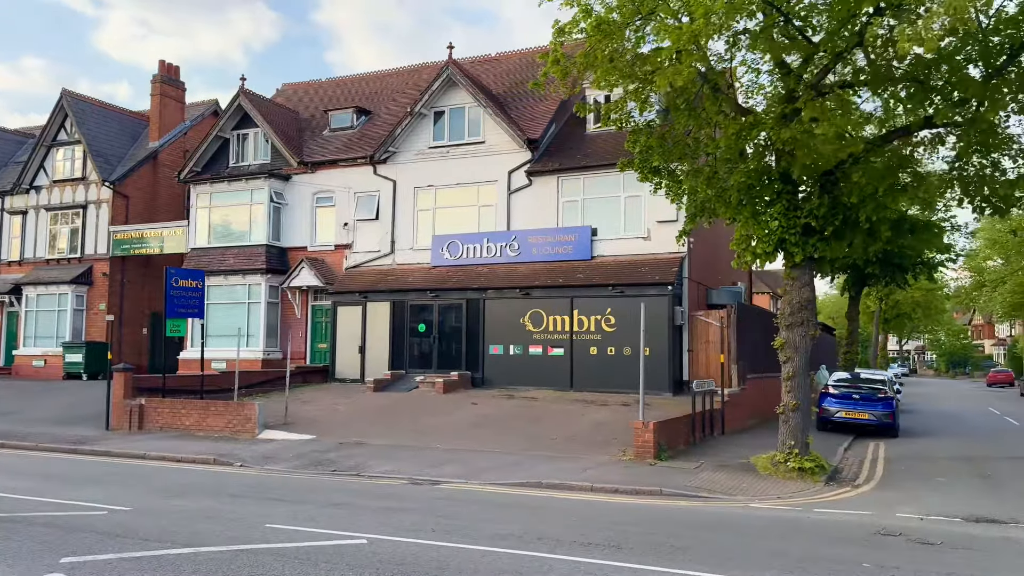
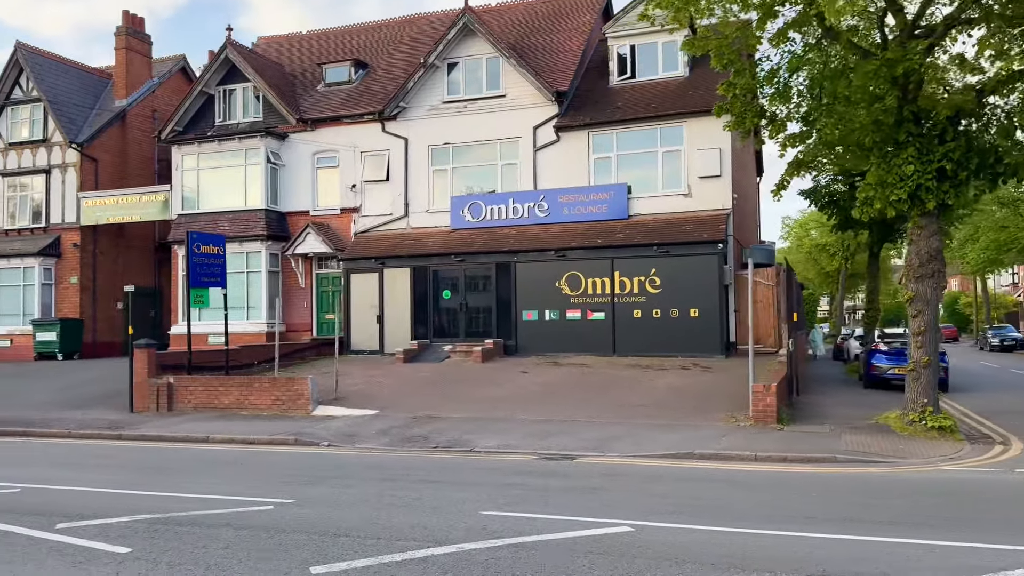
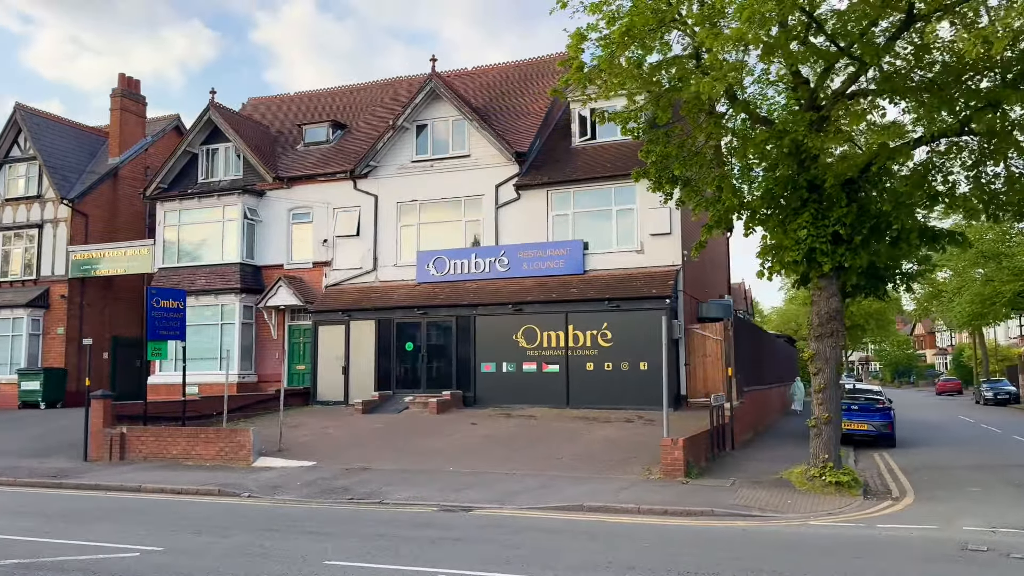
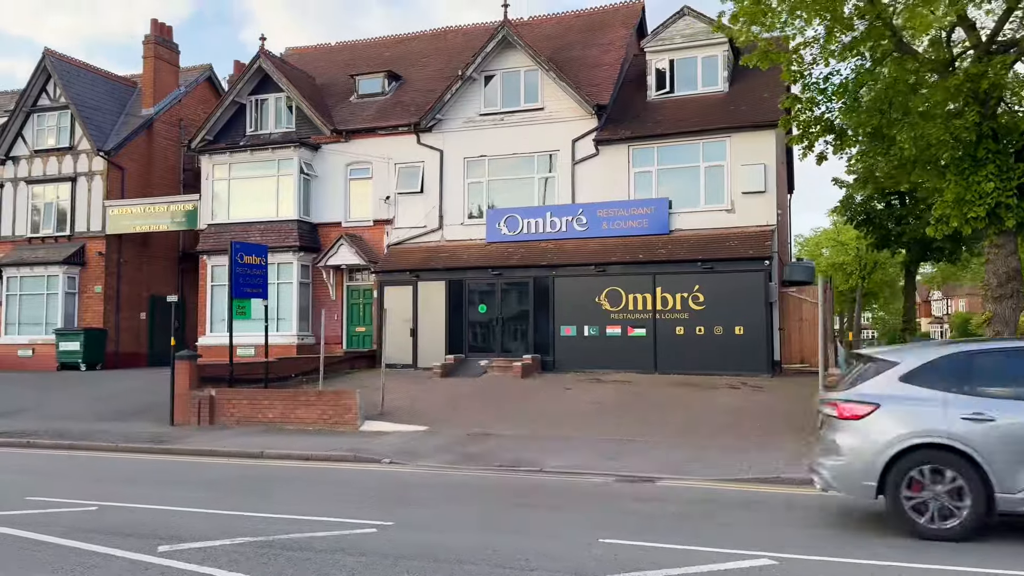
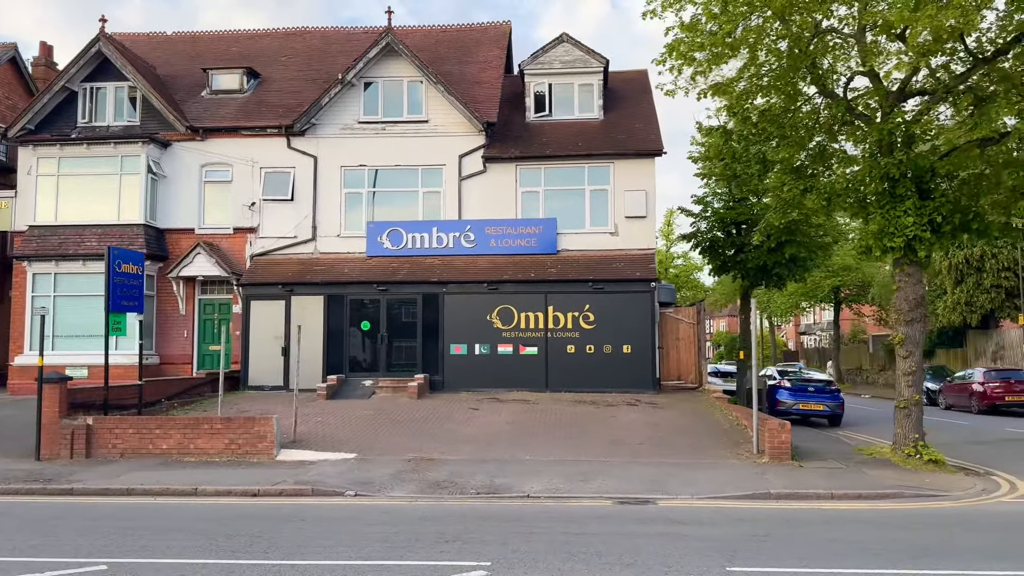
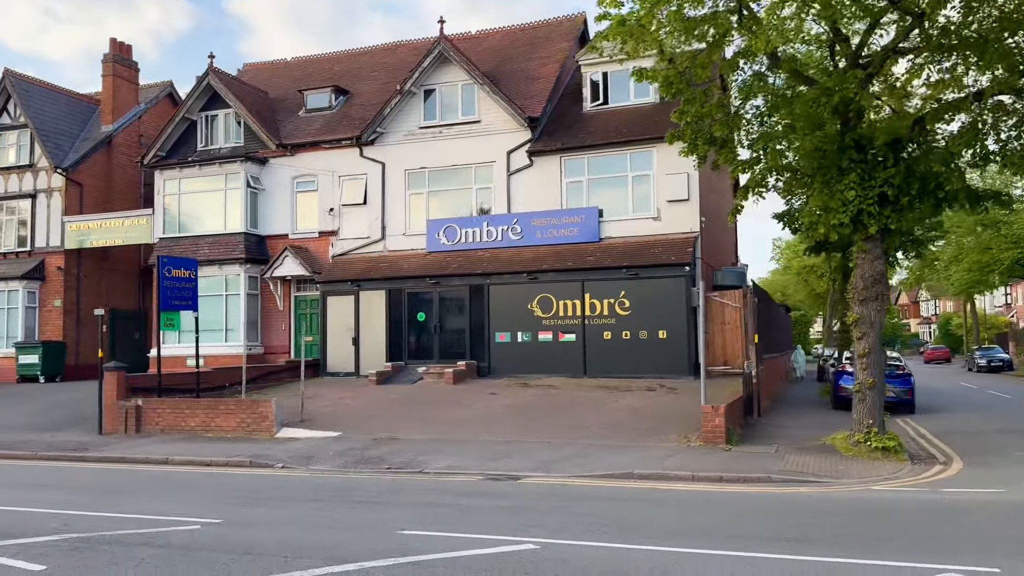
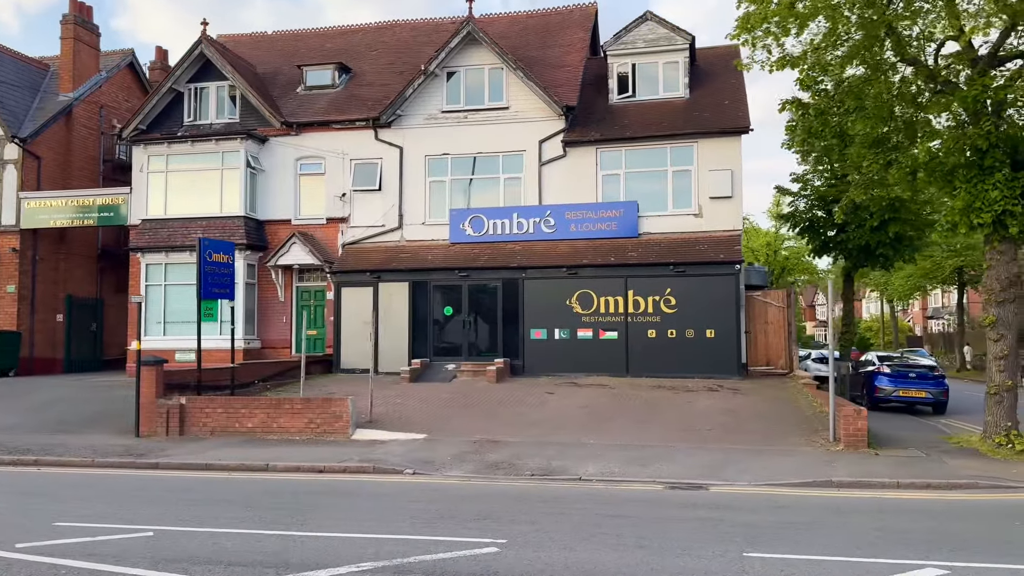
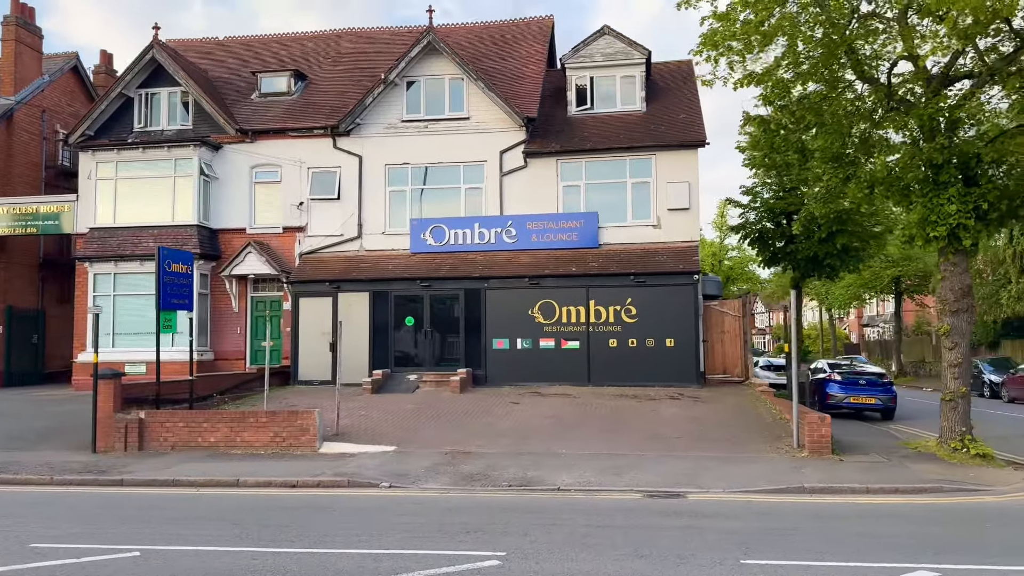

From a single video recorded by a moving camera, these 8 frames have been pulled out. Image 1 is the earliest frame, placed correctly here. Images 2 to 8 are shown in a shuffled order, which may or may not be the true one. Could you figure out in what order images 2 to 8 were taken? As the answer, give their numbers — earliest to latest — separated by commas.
3, 6, 2, 4, 7, 8, 5
